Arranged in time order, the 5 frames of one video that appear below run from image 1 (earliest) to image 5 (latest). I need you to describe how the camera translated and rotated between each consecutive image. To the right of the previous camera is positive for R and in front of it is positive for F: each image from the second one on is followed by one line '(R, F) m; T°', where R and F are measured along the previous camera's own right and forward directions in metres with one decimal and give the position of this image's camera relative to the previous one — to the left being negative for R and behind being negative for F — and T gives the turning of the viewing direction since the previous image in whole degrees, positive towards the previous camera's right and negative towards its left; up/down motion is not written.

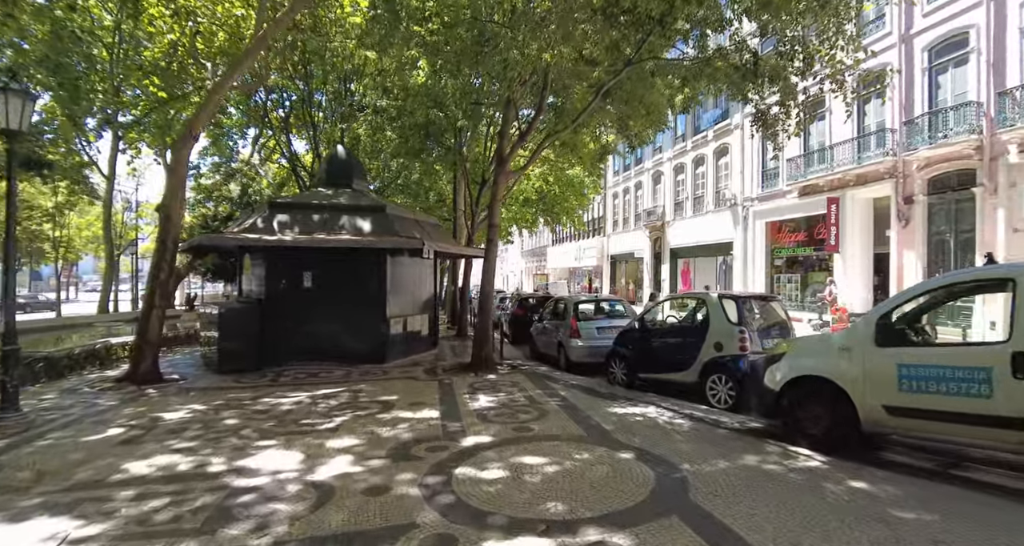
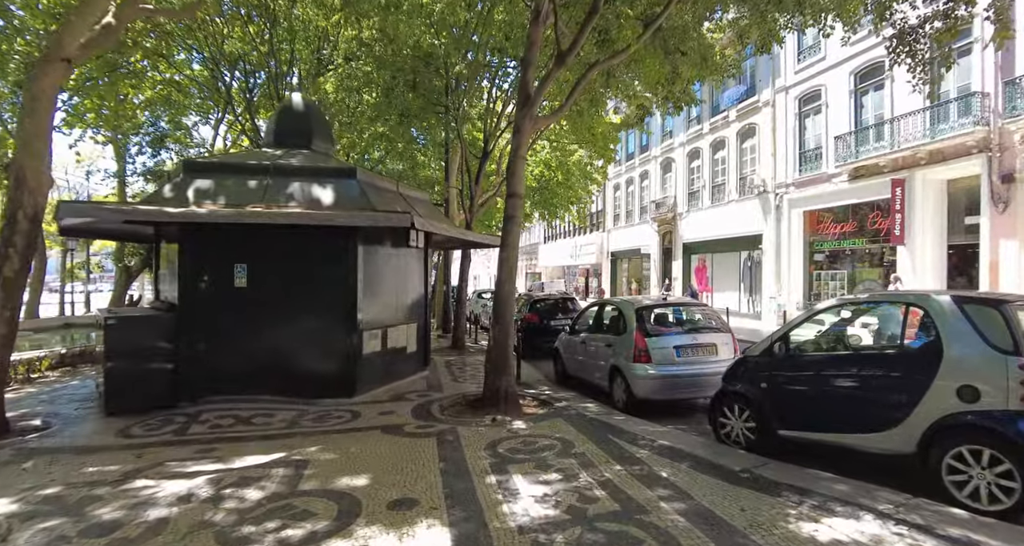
(-0.6, +2.9) m; +2°
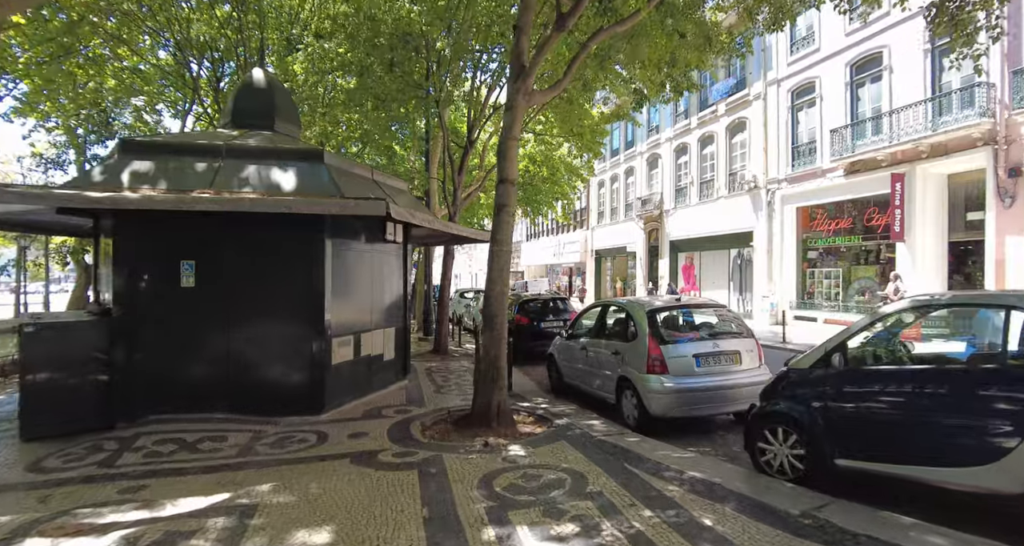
(-0.1, +0.8) m; +2°
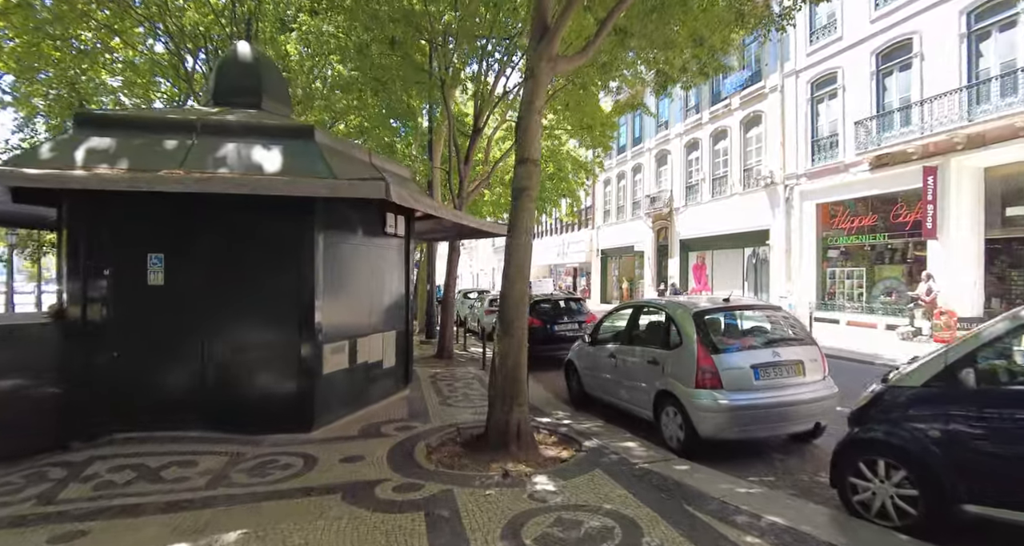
(-0.2, +0.8) m; 0°
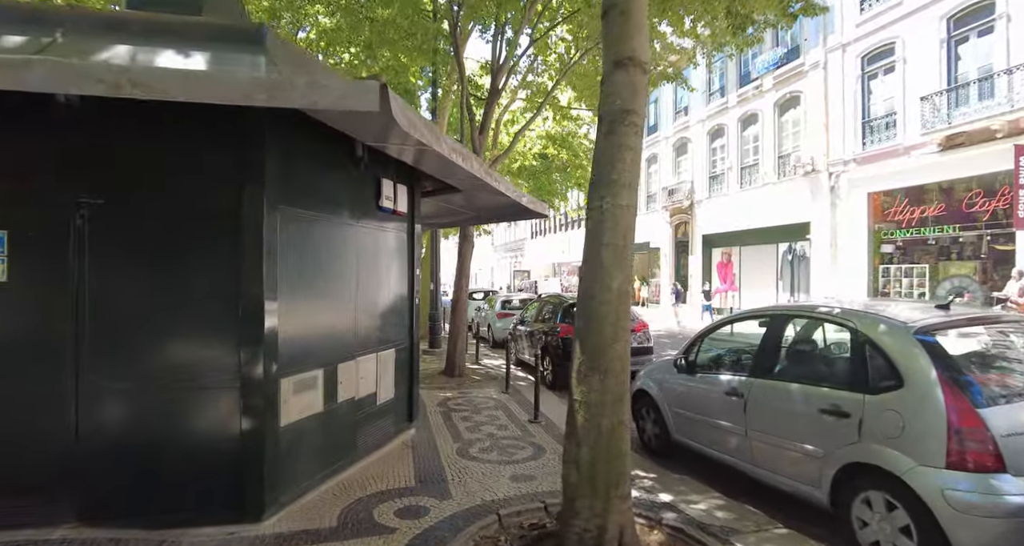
(-0.5, +1.9) m; +1°
